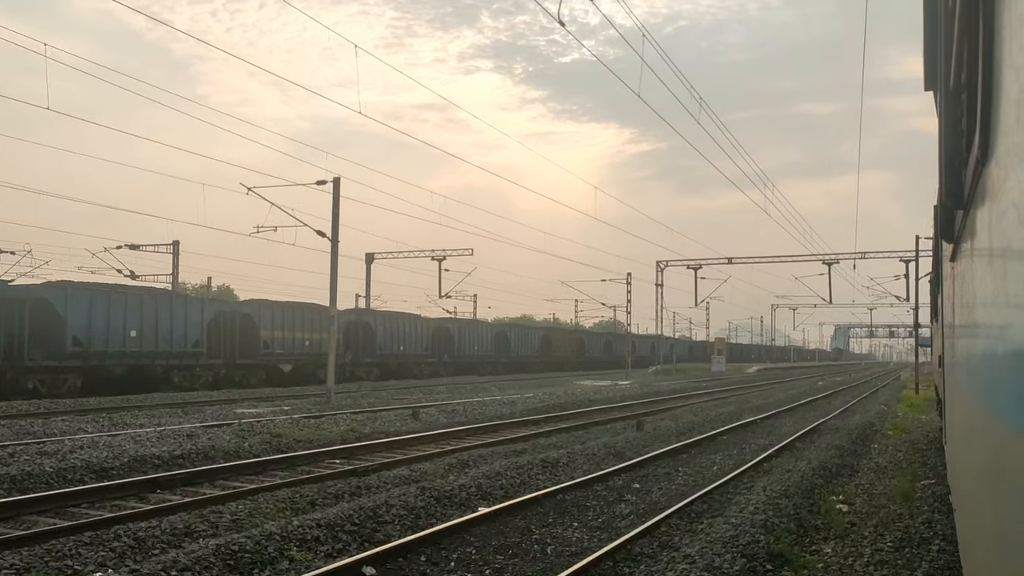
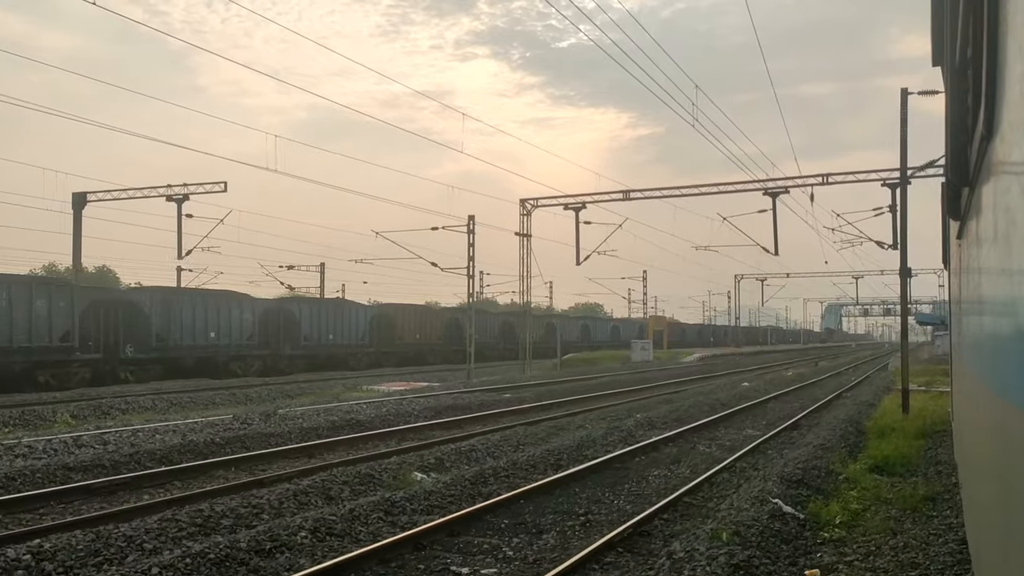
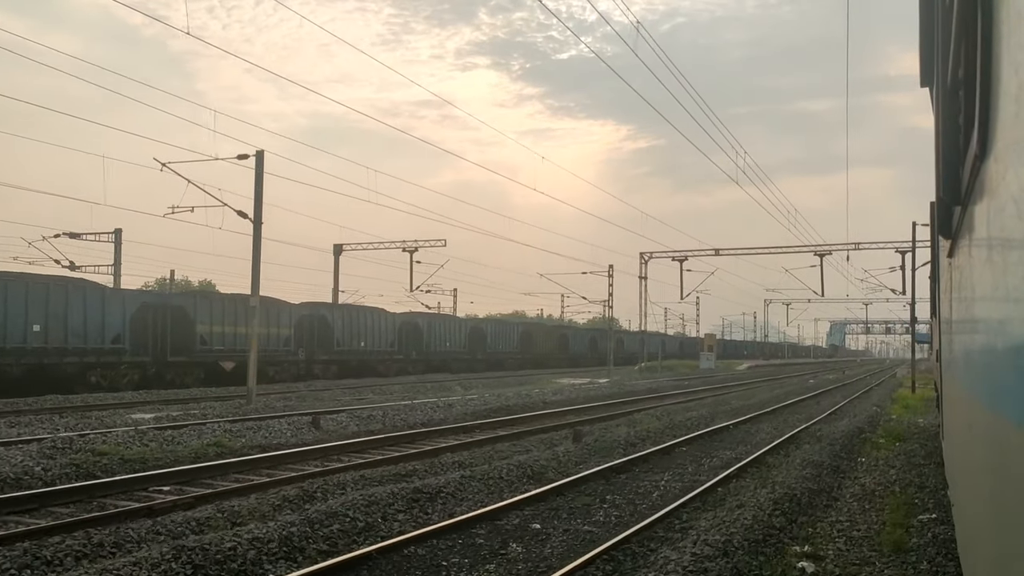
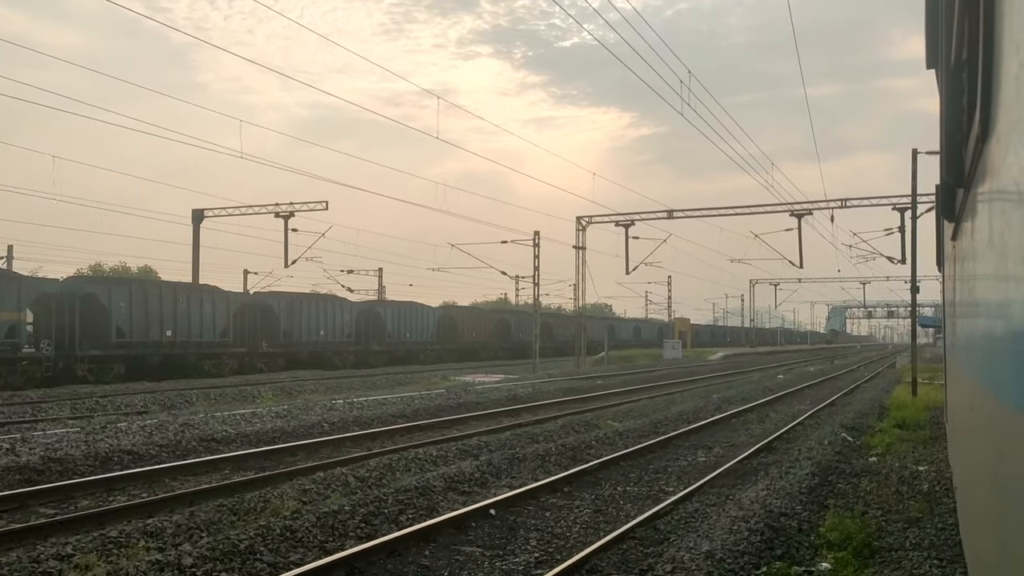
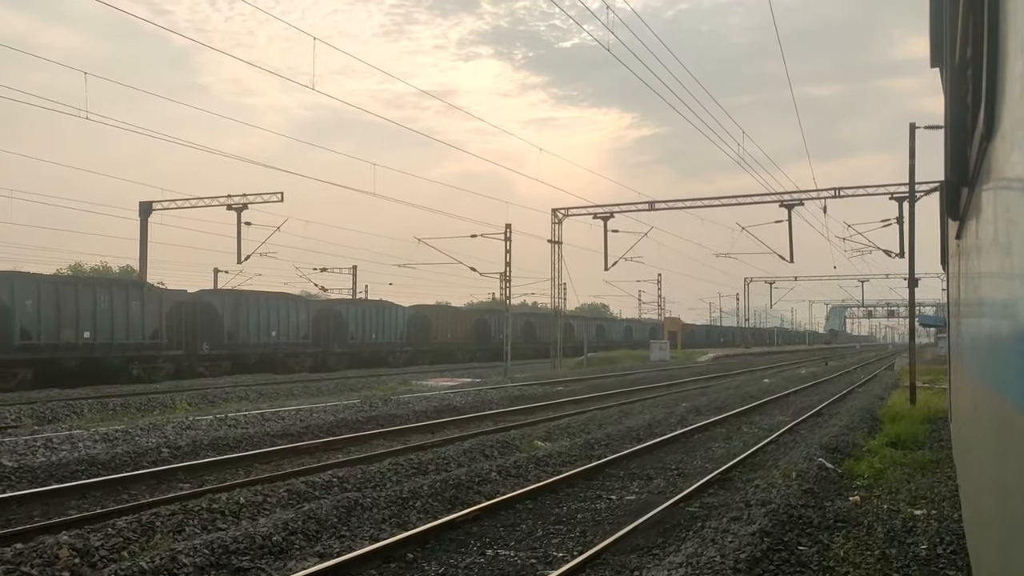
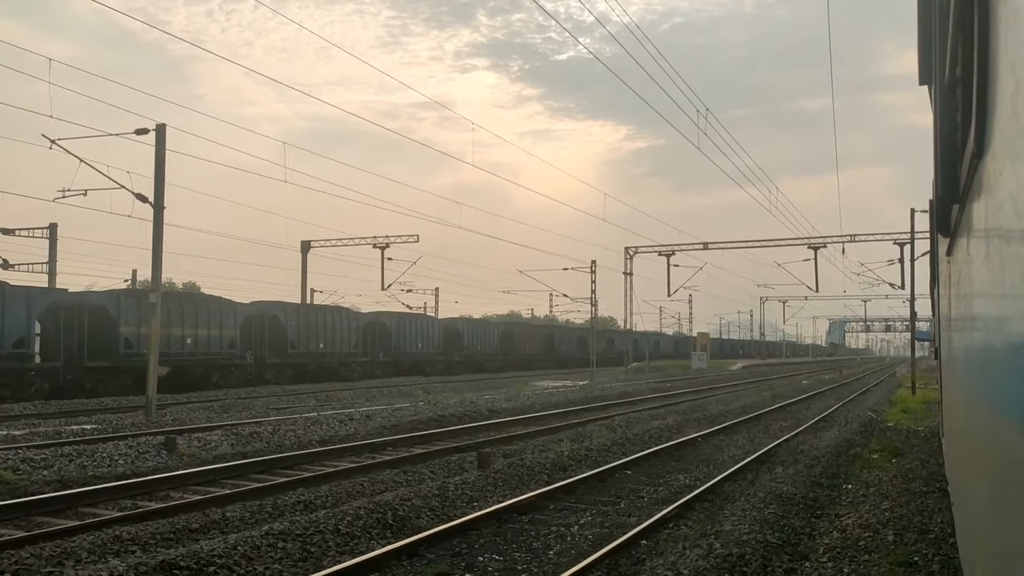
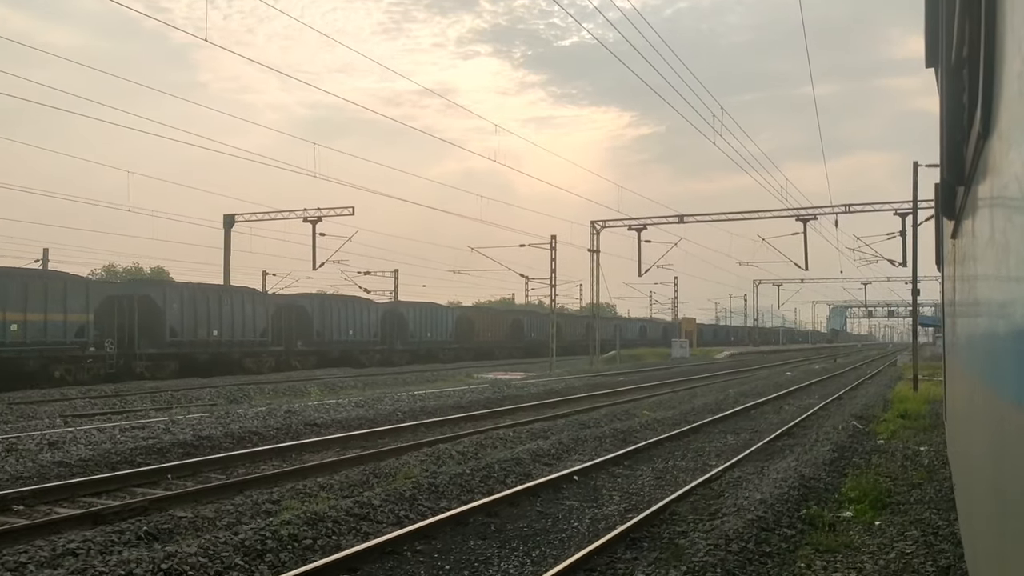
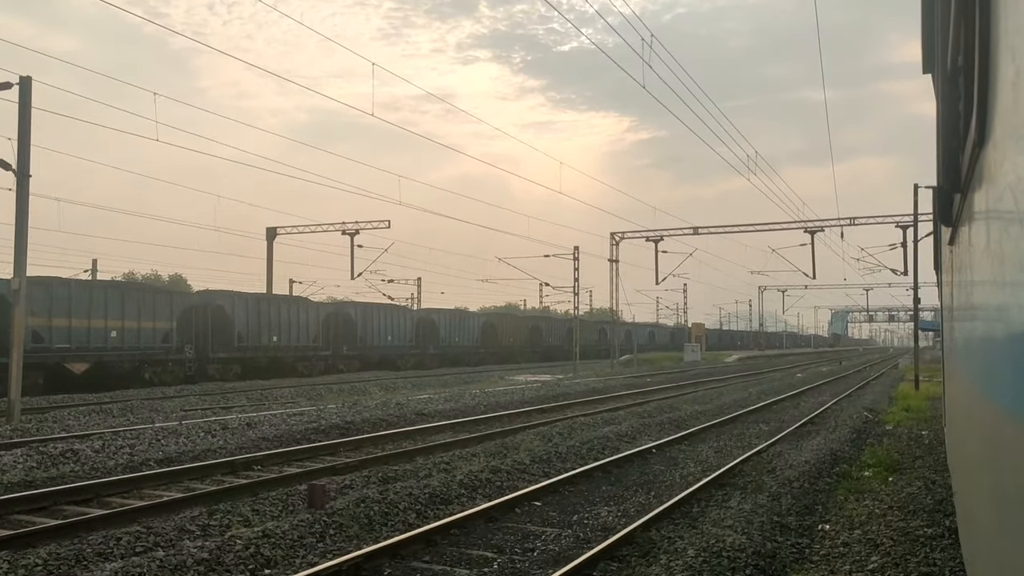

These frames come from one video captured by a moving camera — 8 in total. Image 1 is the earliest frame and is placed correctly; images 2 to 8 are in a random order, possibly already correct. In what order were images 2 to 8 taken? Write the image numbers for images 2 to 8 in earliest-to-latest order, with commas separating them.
3, 6, 8, 7, 4, 5, 2
